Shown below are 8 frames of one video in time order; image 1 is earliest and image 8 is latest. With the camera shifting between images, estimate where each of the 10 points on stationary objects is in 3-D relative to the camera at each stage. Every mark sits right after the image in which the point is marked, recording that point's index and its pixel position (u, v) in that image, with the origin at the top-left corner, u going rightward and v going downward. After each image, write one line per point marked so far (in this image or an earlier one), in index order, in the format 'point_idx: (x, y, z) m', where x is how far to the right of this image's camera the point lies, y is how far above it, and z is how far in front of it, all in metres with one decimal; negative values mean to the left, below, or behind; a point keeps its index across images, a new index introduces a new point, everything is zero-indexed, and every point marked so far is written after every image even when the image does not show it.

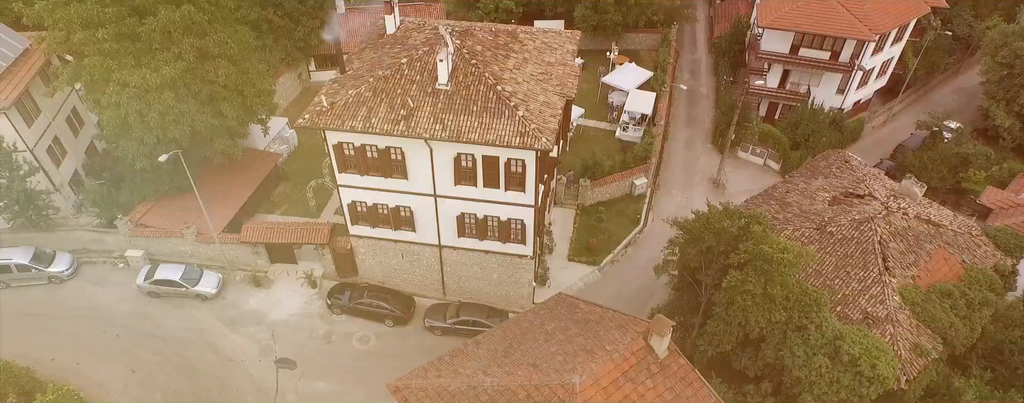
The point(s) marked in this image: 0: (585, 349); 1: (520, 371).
0: (+2.0, -4.1, +18.5) m
1: (+0.2, -4.6, +18.2) m
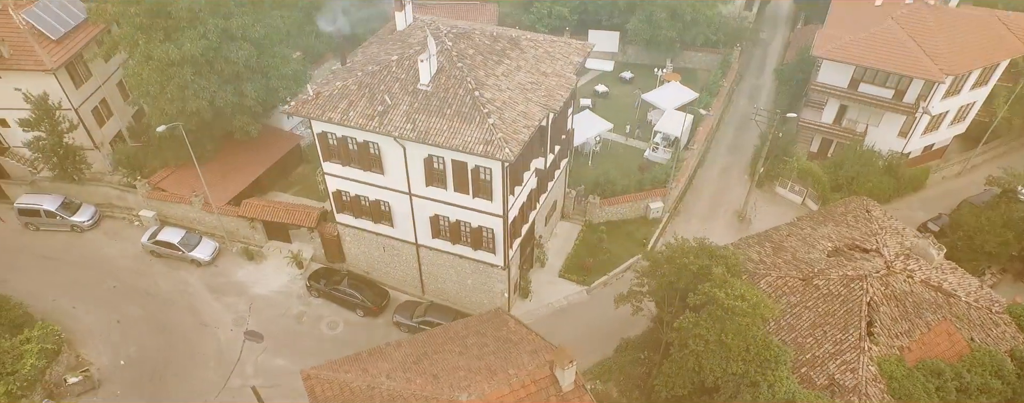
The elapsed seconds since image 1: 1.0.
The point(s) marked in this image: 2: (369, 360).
0: (-0.6, -4.5, +18.0) m
1: (-2.5, -4.8, +17.9) m
2: (-4.2, -4.6, +19.6) m
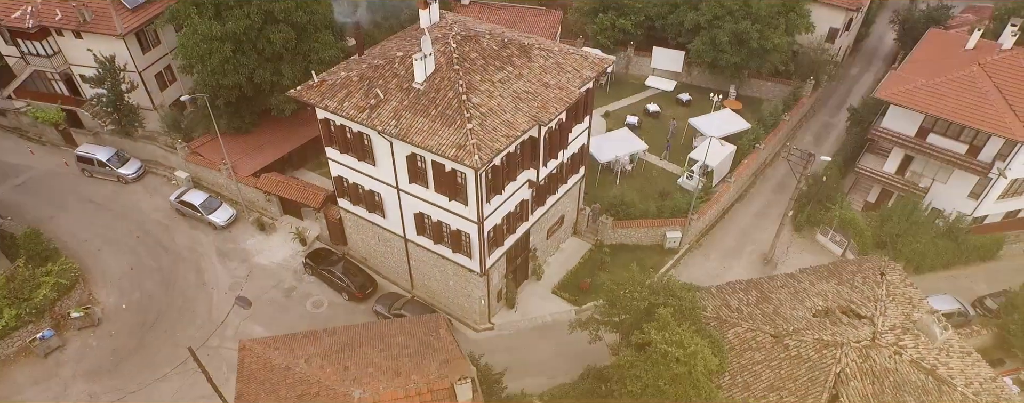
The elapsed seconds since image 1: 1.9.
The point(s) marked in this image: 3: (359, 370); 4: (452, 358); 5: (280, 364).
0: (-3.1, -4.6, +18.0) m
1: (-5.0, -4.6, +18.3) m
2: (-6.3, -4.2, +20.2) m
3: (-4.2, -4.6, +18.2) m
4: (-1.7, -4.3, +18.3) m
5: (-6.6, -4.6, +19.0) m
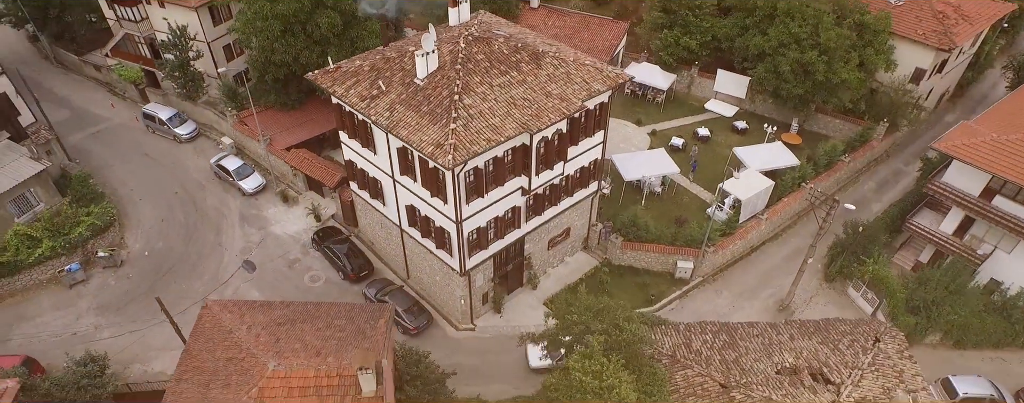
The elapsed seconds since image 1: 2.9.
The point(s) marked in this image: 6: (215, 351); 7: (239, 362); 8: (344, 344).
0: (-5.4, -4.2, +18.6) m
1: (-7.1, -3.9, +19.2) m
2: (-8.1, -3.4, +21.3) m
3: (-6.4, -4.0, +19.0) m
4: (-3.9, -4.1, +18.7) m
5: (-8.6, -3.8, +20.1) m
6: (-8.6, -4.3, +19.5) m
7: (-7.5, -4.5, +18.6) m
8: (-4.8, -4.0, +19.0) m
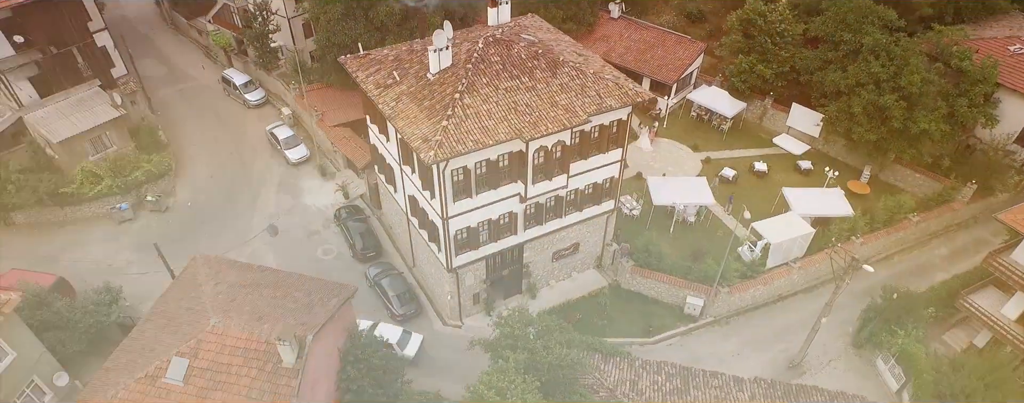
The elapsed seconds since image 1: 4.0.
0: (-7.4, -3.4, +19.6) m
1: (-8.9, -2.9, +20.5) m
2: (-9.4, -2.3, +22.7) m
3: (-8.2, -3.1, +20.1) m
4: (-5.9, -3.6, +19.4) m
5: (-10.1, -2.5, +21.7) m
6: (-10.4, -3.1, +21.1) m
7: (-9.5, -3.4, +20.0) m
8: (-6.7, -3.4, +19.9) m
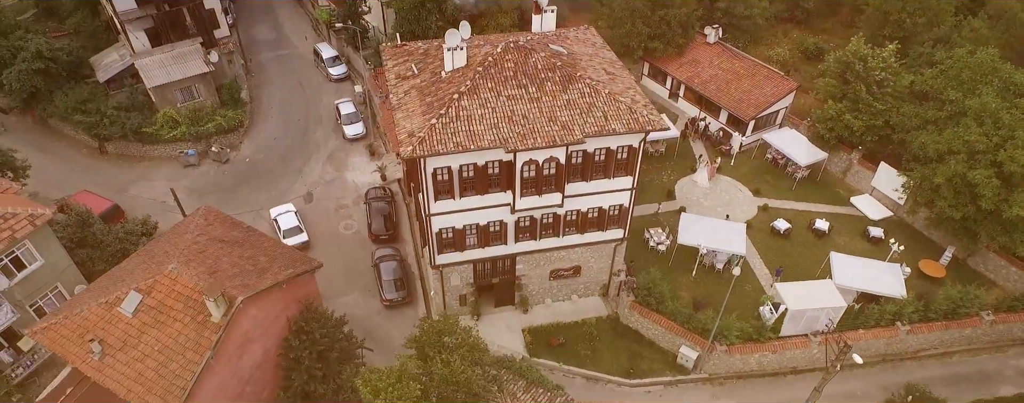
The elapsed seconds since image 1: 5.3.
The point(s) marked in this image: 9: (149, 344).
0: (-9.4, -2.2, +21.1) m
1: (-10.6, -1.5, +22.3) m
2: (-10.4, -0.8, +24.5) m
3: (-10.1, -1.8, +21.8) m
4: (-8.0, -2.6, +20.5) m
5: (-11.4, -0.9, +23.7) m
6: (-11.9, -1.4, +23.1) m
7: (-11.3, -1.8, +21.9) m
8: (-8.7, -2.3, +21.2) m
9: (-10.7, -4.2, +19.8) m
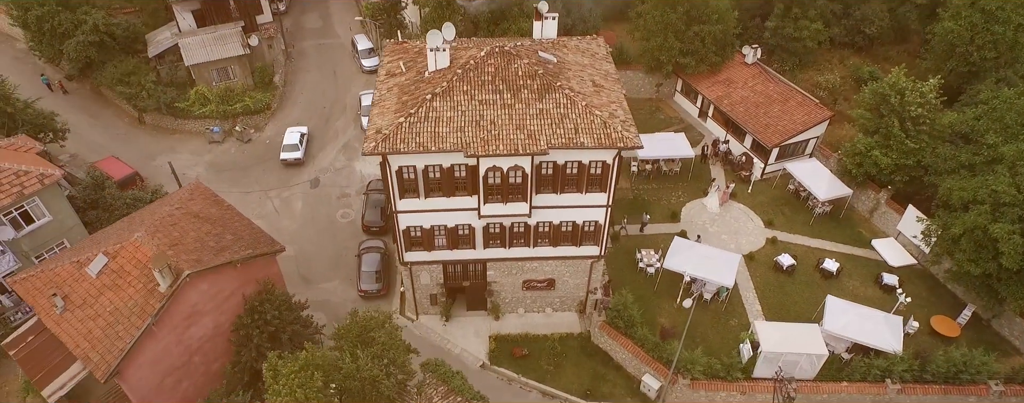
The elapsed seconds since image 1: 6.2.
0: (-11.2, -1.4, +22.2) m
1: (-12.1, -0.5, +23.5) m
2: (-11.6, +0.1, +25.7) m
3: (-11.7, -0.9, +23.0) m
4: (-9.9, -1.9, +21.5) m
5: (-12.7, +0.1, +25.0) m
6: (-13.3, -0.4, +24.5) m
7: (-12.9, -0.8, +23.2) m
8: (-10.4, -1.6, +22.2) m
9: (-12.9, -3.2, +21.1) m
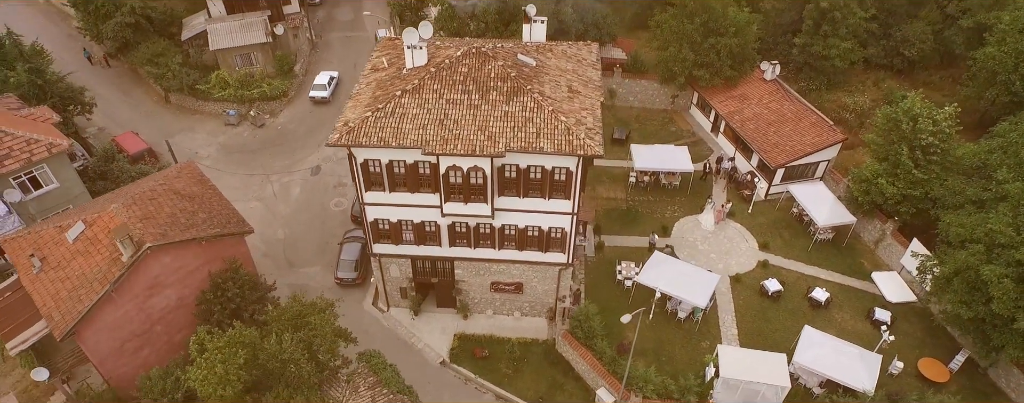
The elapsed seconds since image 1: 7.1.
0: (-12.8, -0.6, +23.3) m
1: (-13.5, +0.4, +24.8) m
2: (-12.7, +0.9, +26.9) m
3: (-13.2, 0.0, +24.2) m
4: (-11.6, -1.2, +22.5) m
5: (-13.9, +1.0, +26.3) m
6: (-14.5, +0.6, +25.9) m
7: (-14.4, +0.2, +24.6) m
8: (-12.0, -0.8, +23.3) m
9: (-14.7, -2.2, +22.4) m
